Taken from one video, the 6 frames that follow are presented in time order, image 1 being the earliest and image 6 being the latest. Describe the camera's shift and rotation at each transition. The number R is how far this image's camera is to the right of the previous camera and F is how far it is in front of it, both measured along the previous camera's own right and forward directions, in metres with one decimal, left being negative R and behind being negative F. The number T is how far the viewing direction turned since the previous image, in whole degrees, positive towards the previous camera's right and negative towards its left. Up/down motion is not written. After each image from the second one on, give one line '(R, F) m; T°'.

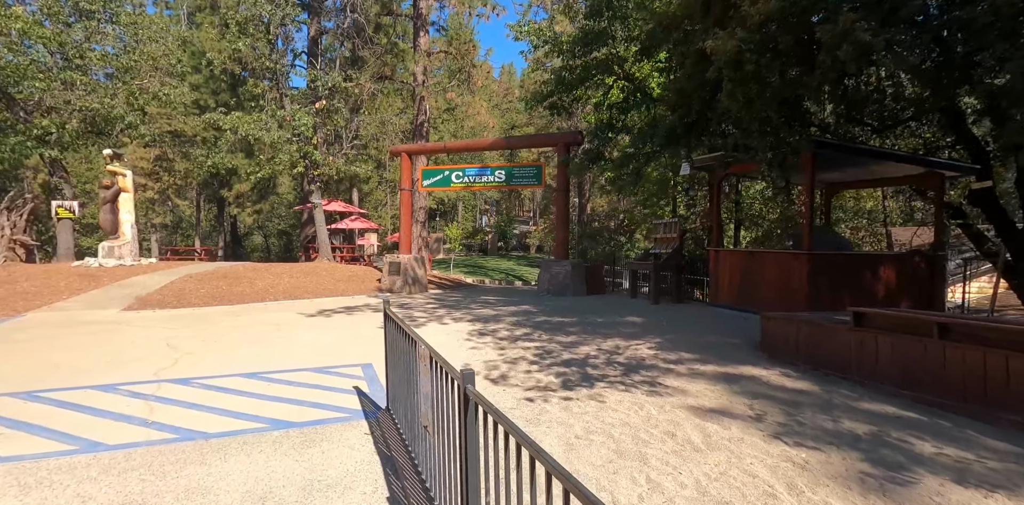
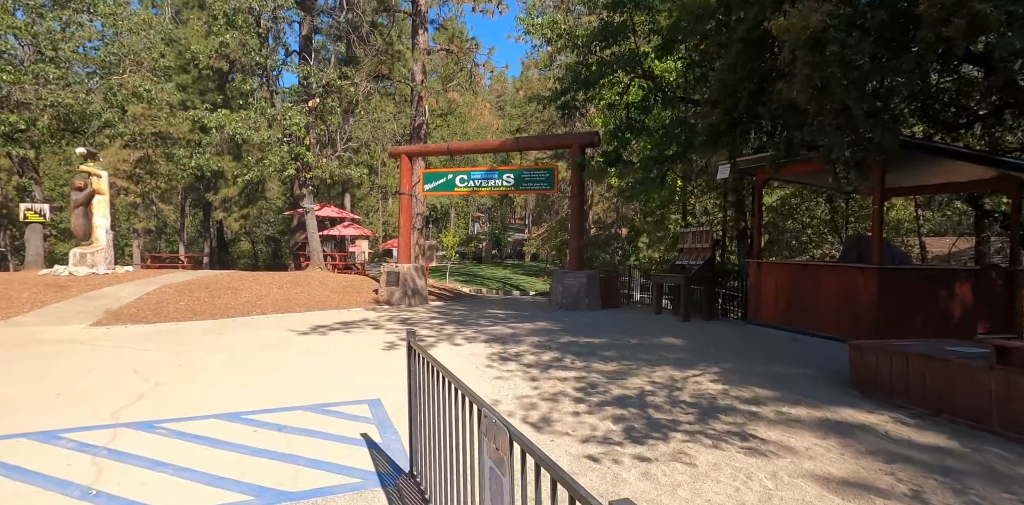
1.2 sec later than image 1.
(-0.4, +1.1) m; +1°
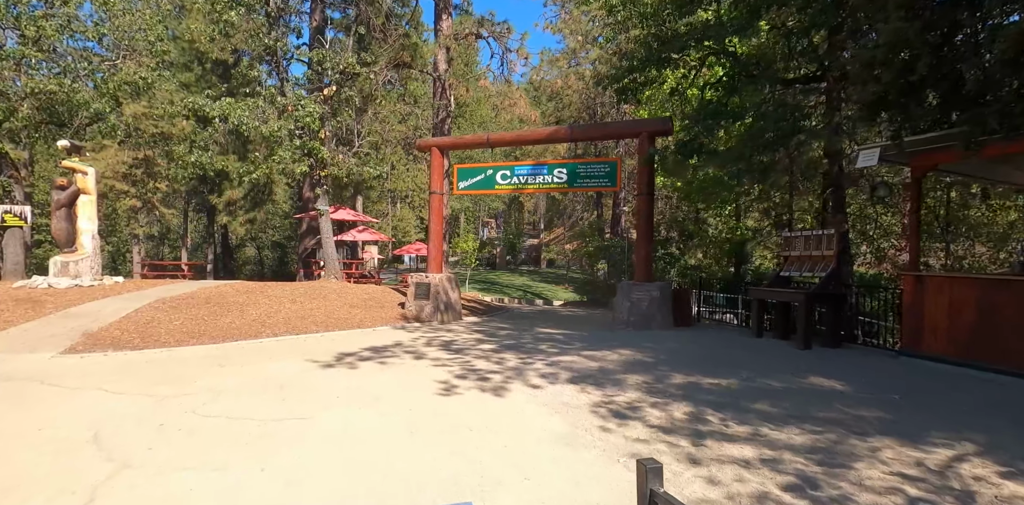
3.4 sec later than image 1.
(-1.0, +2.0) m; 0°
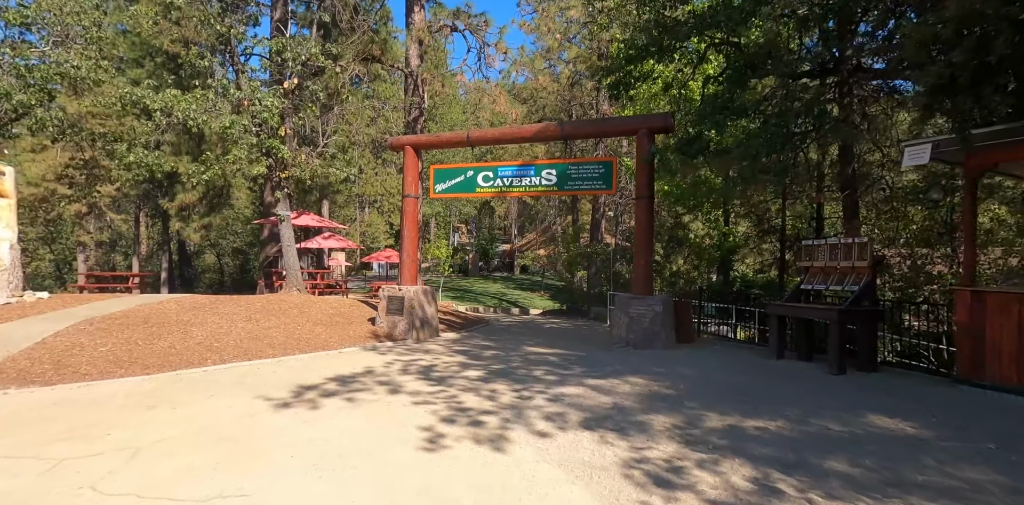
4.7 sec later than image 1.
(-0.3, +1.2) m; +3°
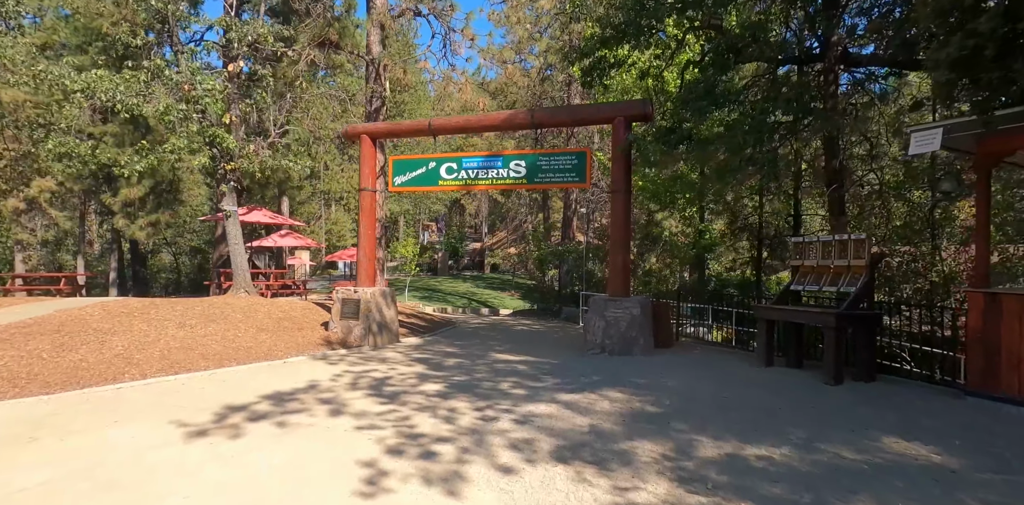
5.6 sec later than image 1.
(+0.1, +0.8) m; +3°
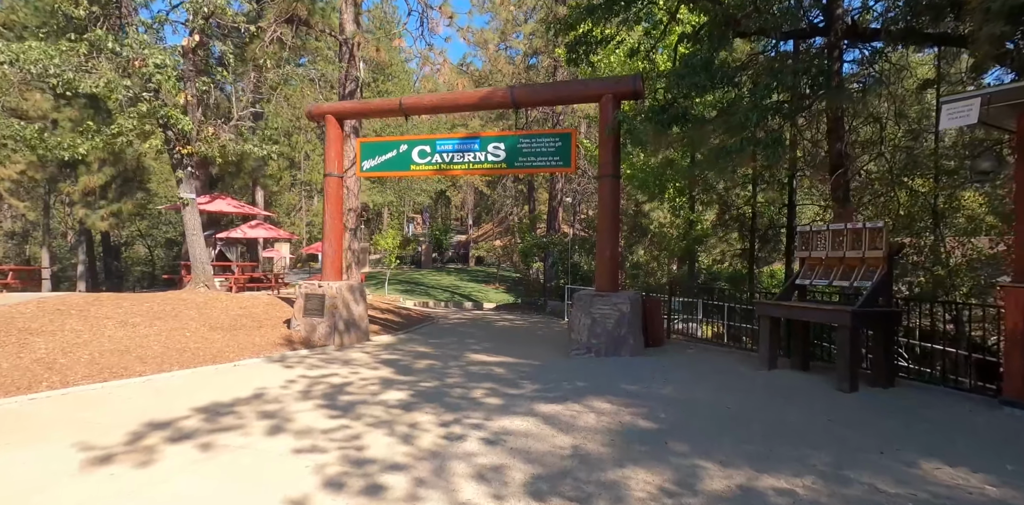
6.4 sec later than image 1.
(+0.1, +0.8) m; +1°
